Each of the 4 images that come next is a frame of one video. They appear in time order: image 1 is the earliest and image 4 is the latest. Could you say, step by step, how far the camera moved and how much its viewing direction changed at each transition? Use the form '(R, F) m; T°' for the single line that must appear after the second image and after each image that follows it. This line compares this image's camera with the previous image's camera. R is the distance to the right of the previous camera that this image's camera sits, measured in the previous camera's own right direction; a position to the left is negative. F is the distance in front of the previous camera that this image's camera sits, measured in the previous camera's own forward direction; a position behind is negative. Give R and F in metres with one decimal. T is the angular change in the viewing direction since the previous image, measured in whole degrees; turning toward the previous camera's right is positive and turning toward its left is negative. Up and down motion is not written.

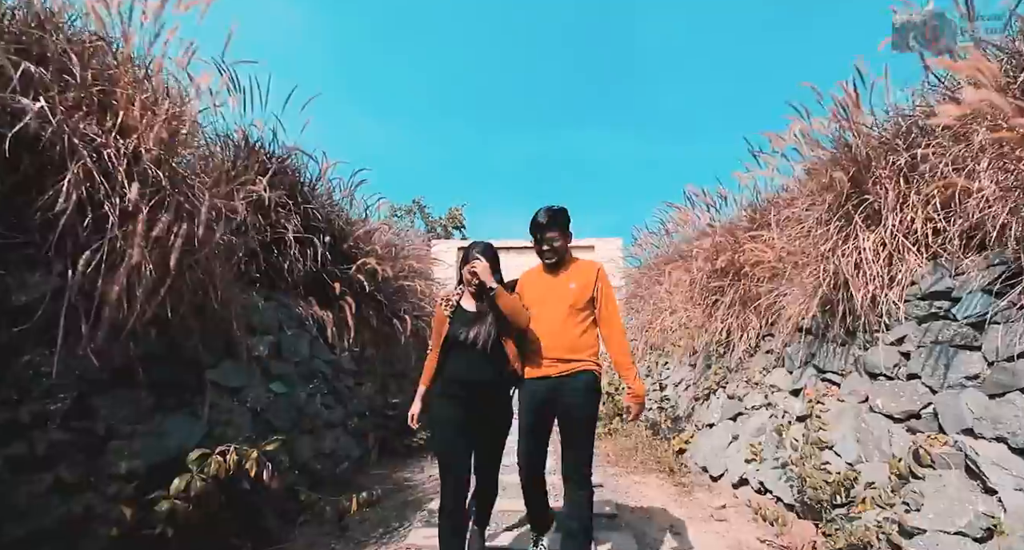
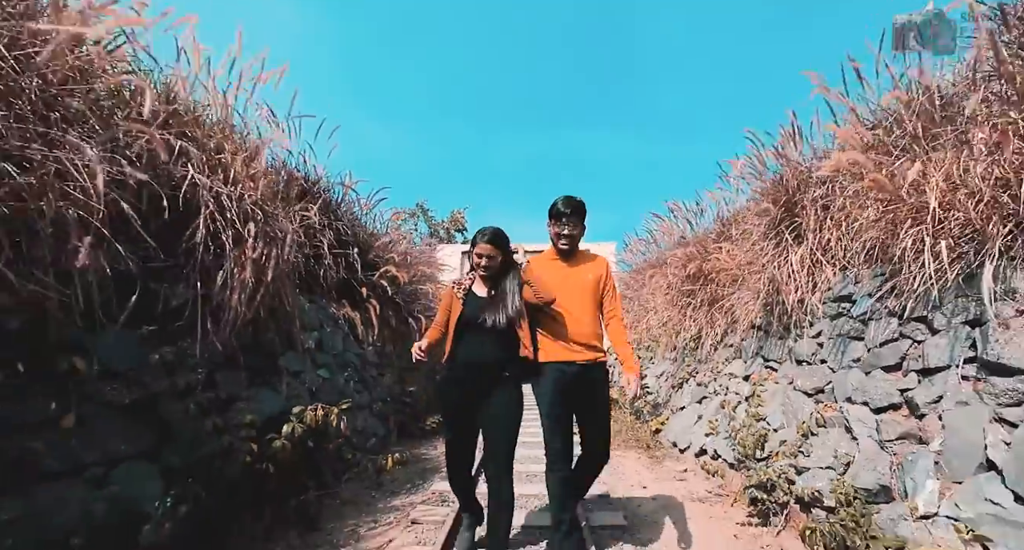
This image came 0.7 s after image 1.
(0.0, -0.8) m; 0°
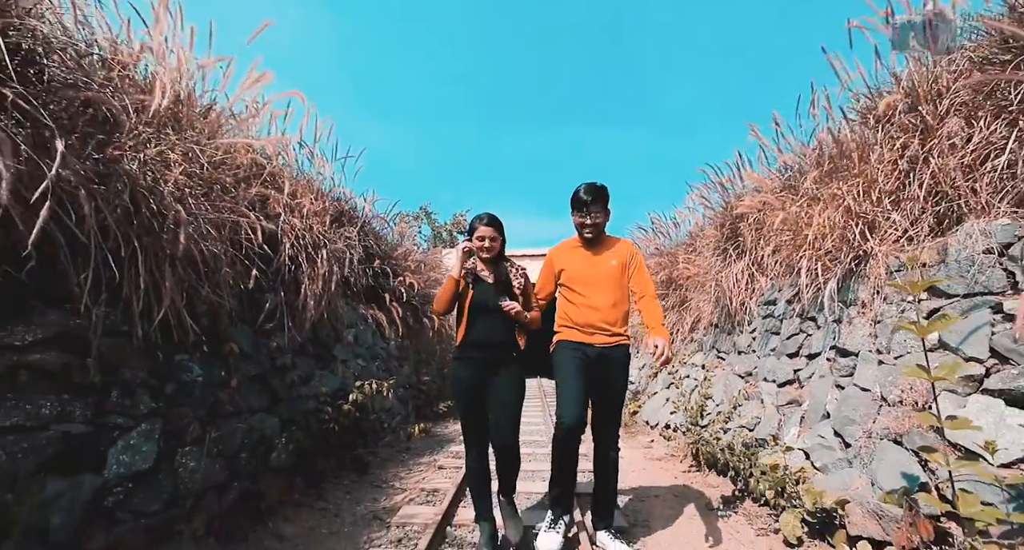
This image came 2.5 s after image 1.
(0.0, -1.0) m; 0°
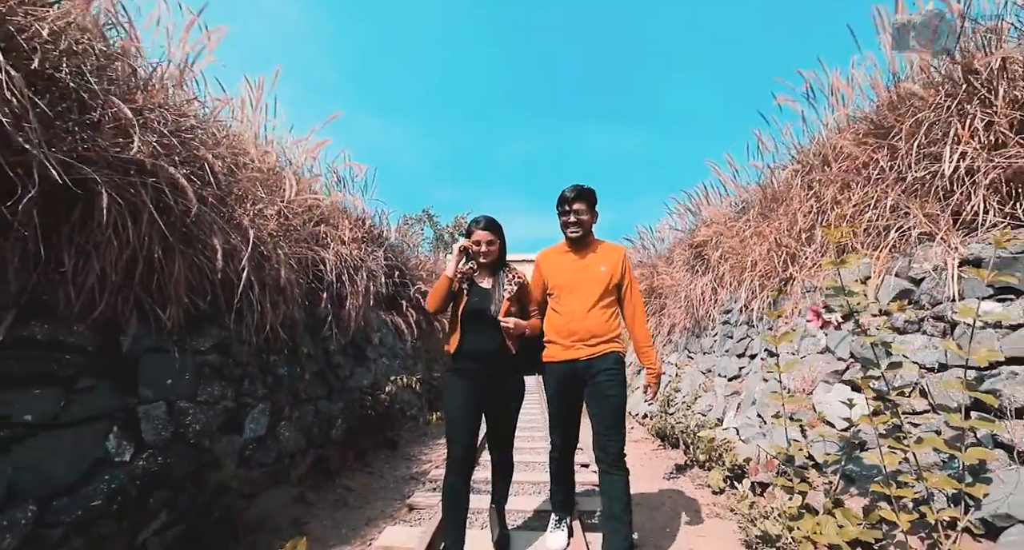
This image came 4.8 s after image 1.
(0.0, -0.9) m; 0°
